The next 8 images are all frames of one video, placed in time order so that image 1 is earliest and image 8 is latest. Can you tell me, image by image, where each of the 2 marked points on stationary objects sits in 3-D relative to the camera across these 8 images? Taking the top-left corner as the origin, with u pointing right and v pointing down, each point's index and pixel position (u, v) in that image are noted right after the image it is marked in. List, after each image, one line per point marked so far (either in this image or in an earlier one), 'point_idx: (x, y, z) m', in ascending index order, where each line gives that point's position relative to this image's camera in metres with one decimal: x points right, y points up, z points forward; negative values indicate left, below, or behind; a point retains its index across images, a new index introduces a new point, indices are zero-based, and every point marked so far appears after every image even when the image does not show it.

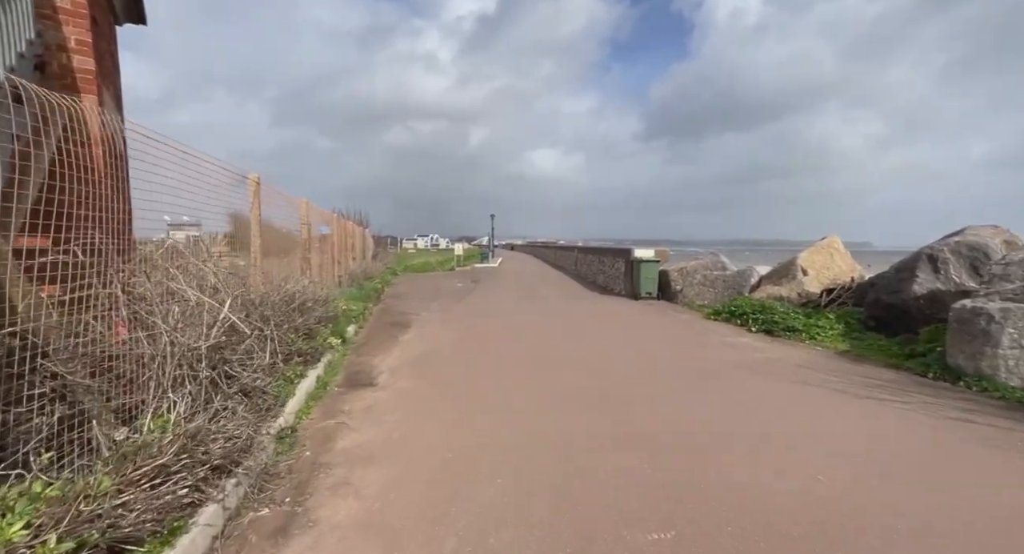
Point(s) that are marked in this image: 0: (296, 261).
0: (-4.4, +0.3, +9.4) m
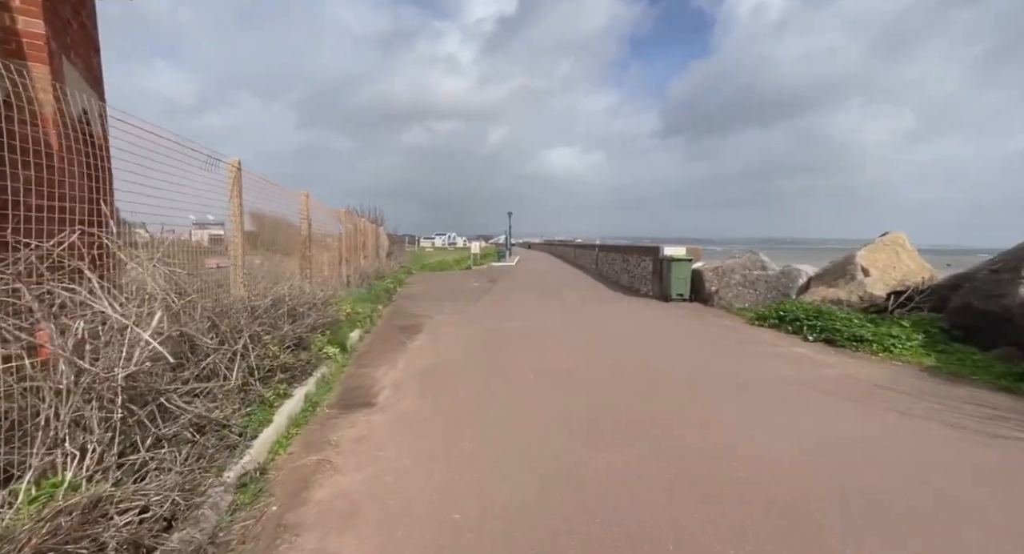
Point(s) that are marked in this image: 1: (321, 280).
0: (-4.0, +0.3, +8.6) m
1: (-4.1, -0.1, +9.7) m
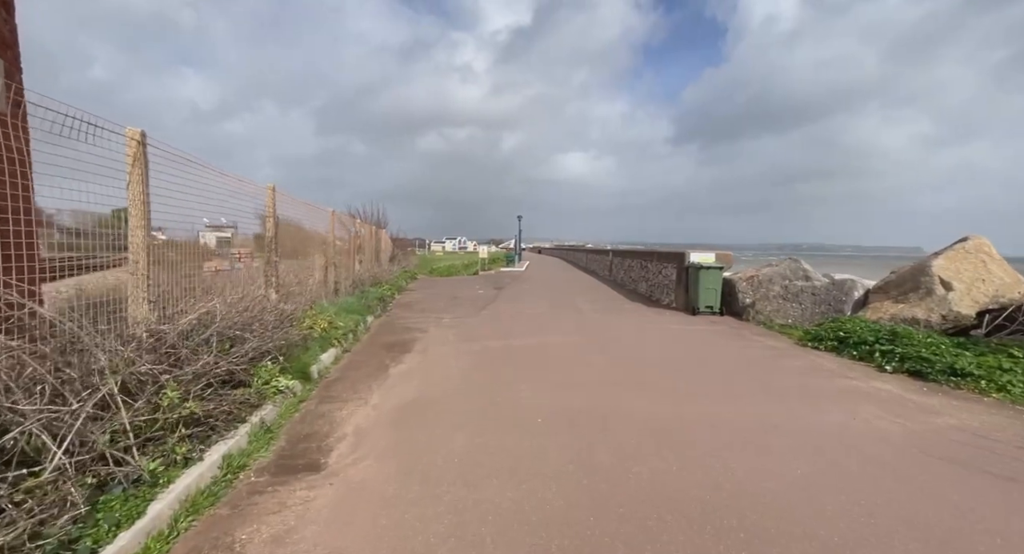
0: (-3.9, +0.2, +7.4) m
1: (-4.0, -0.3, +8.4) m
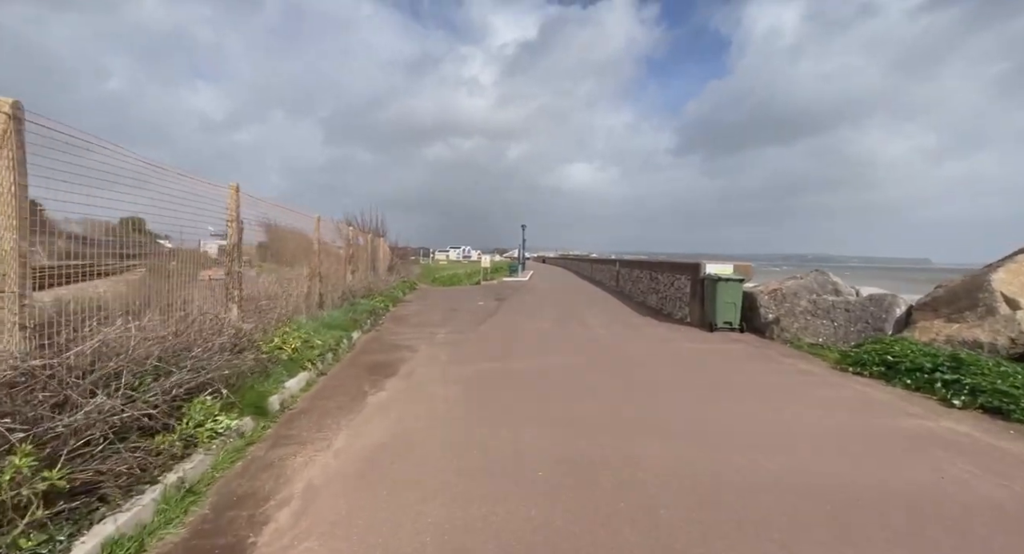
0: (-4.0, 0.0, +6.5) m
1: (-4.0, -0.5, +7.6) m
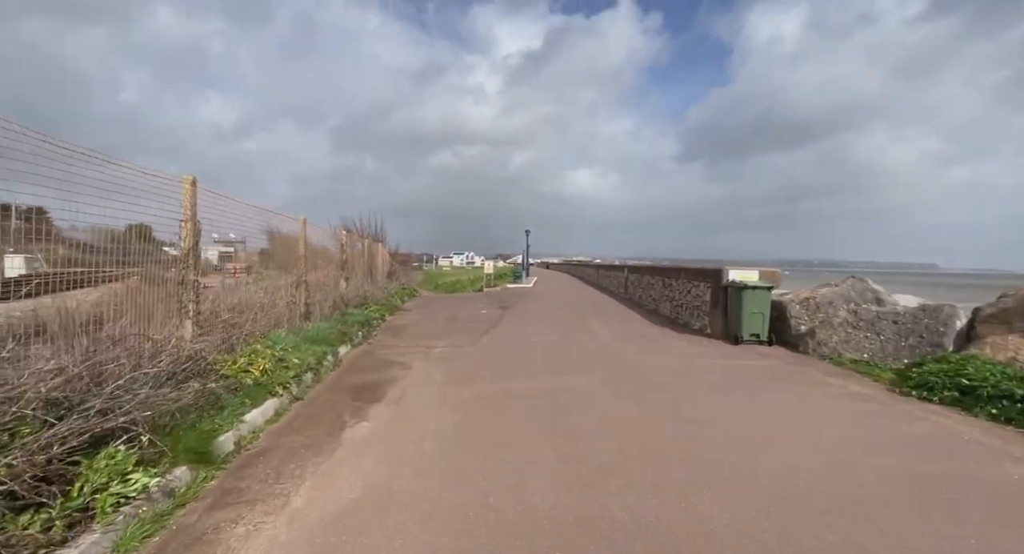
0: (-3.9, -0.1, +5.6) m
1: (-3.9, -0.6, +6.7) m
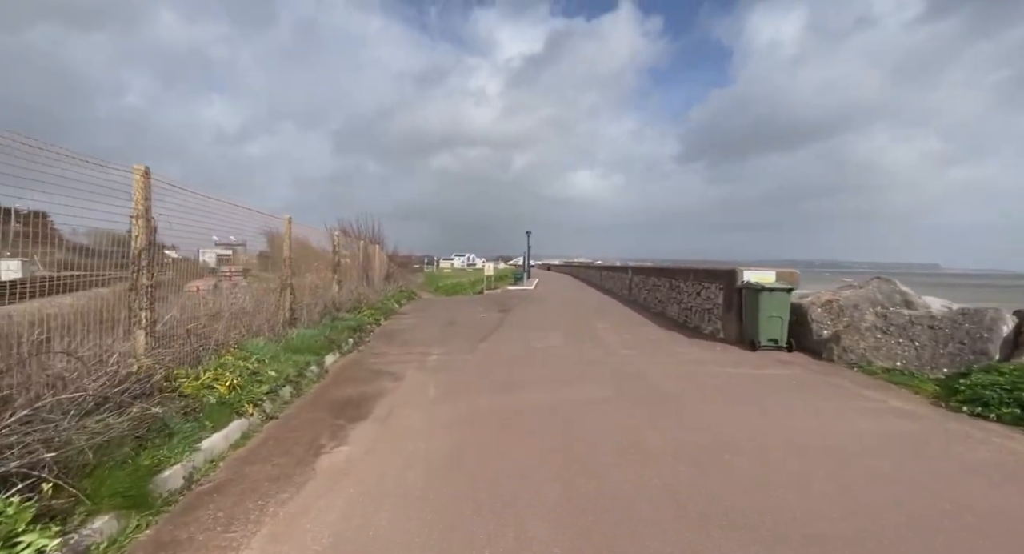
0: (-3.9, -0.2, +5.0) m
1: (-3.9, -0.6, +6.1) m
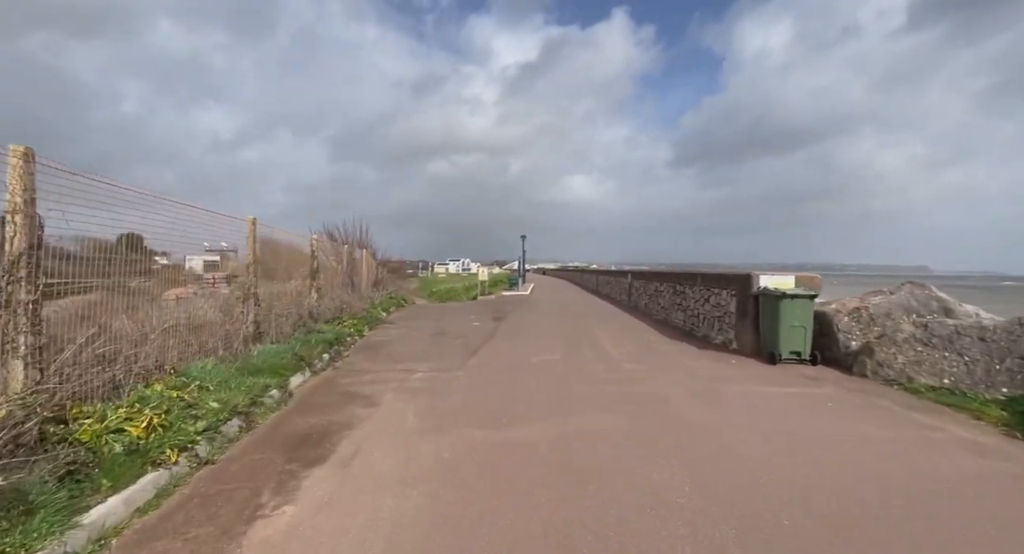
0: (-4.0, -0.3, +4.1) m
1: (-4.0, -0.8, +5.1) m
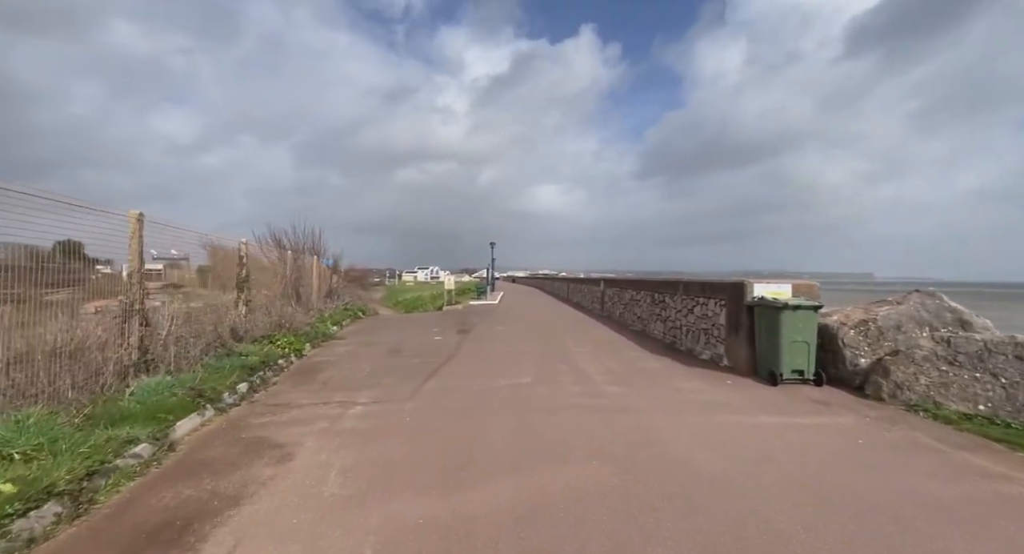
0: (-4.2, -0.4, +2.5) m
1: (-4.3, -0.9, +3.5) m
